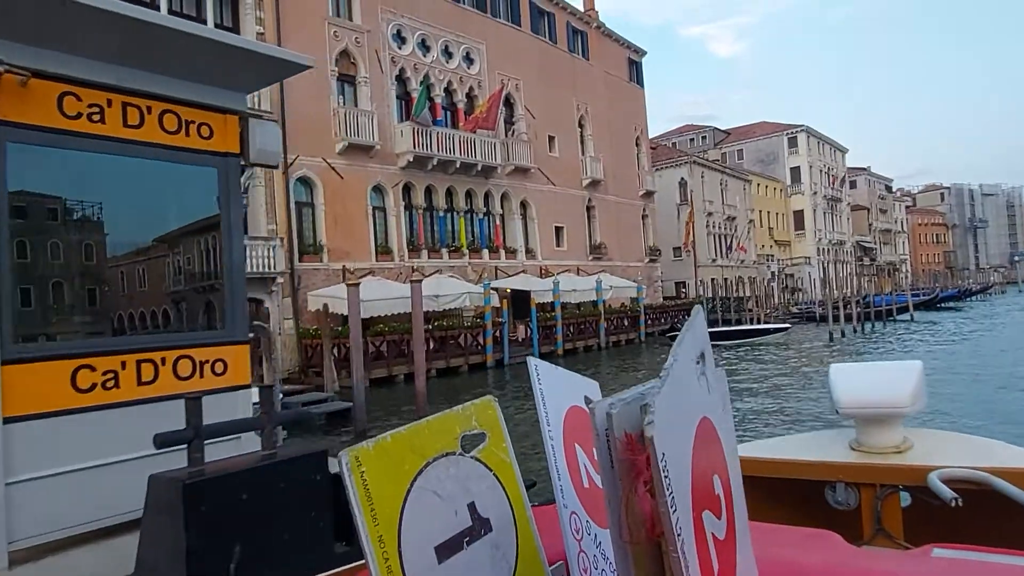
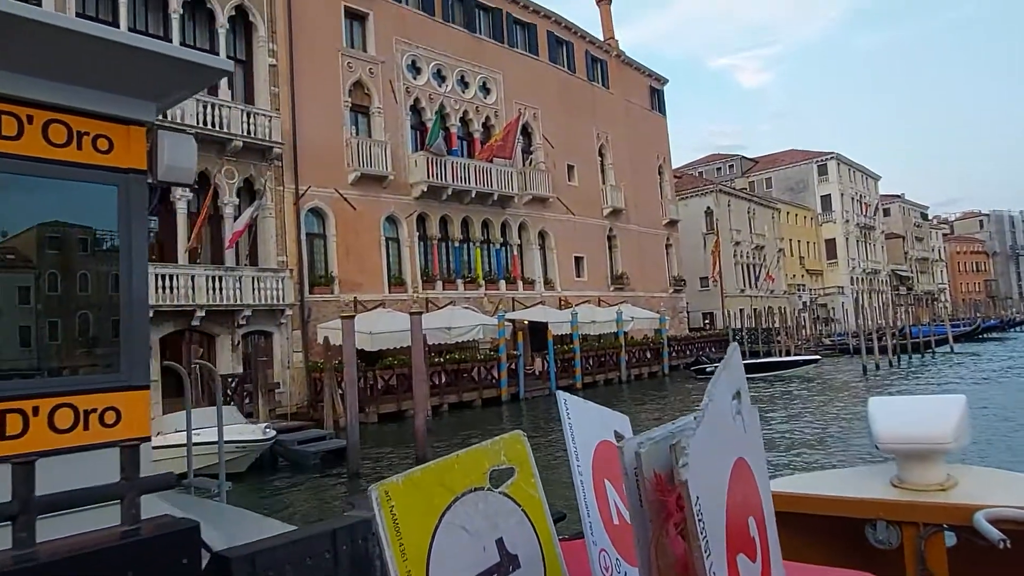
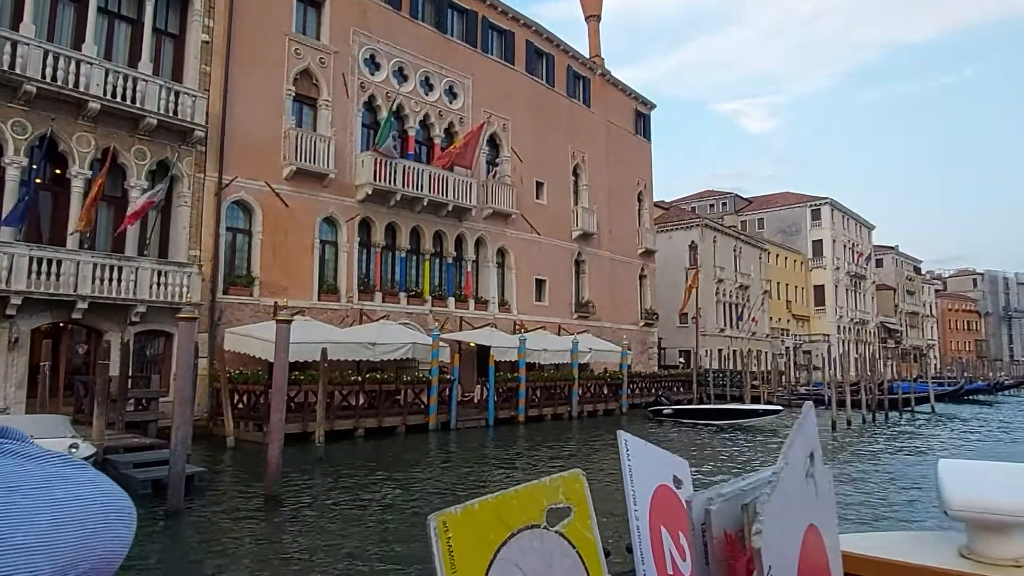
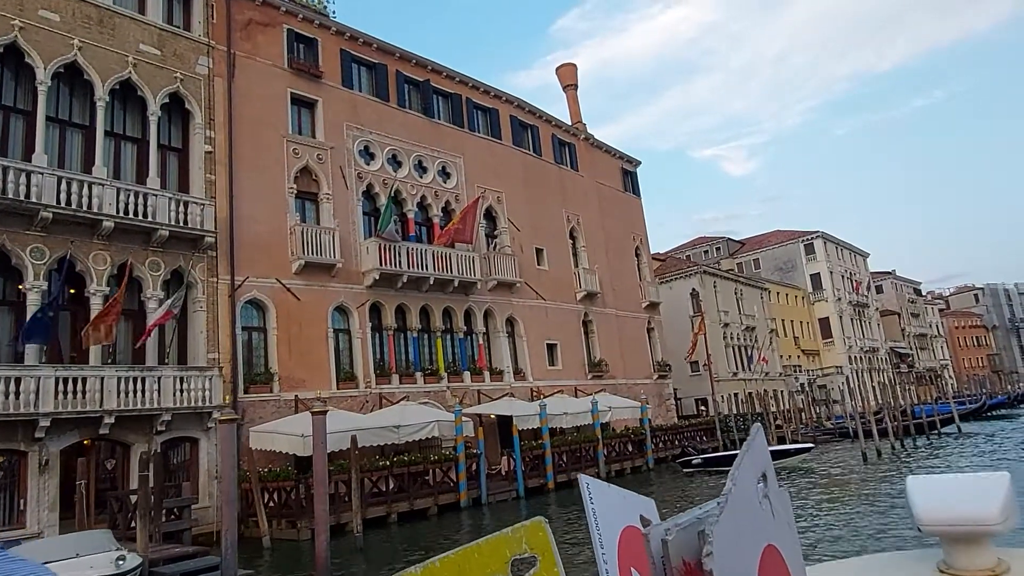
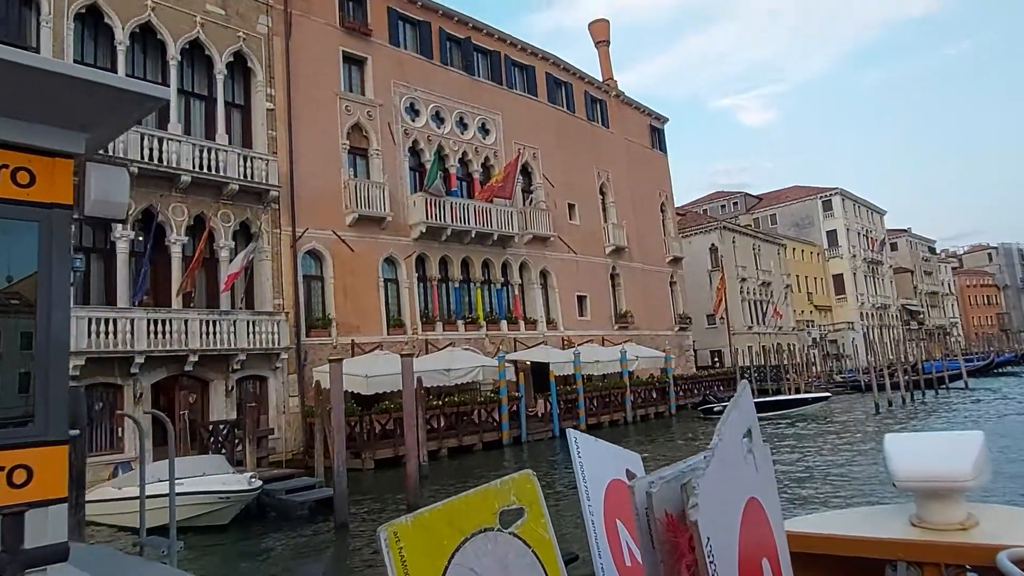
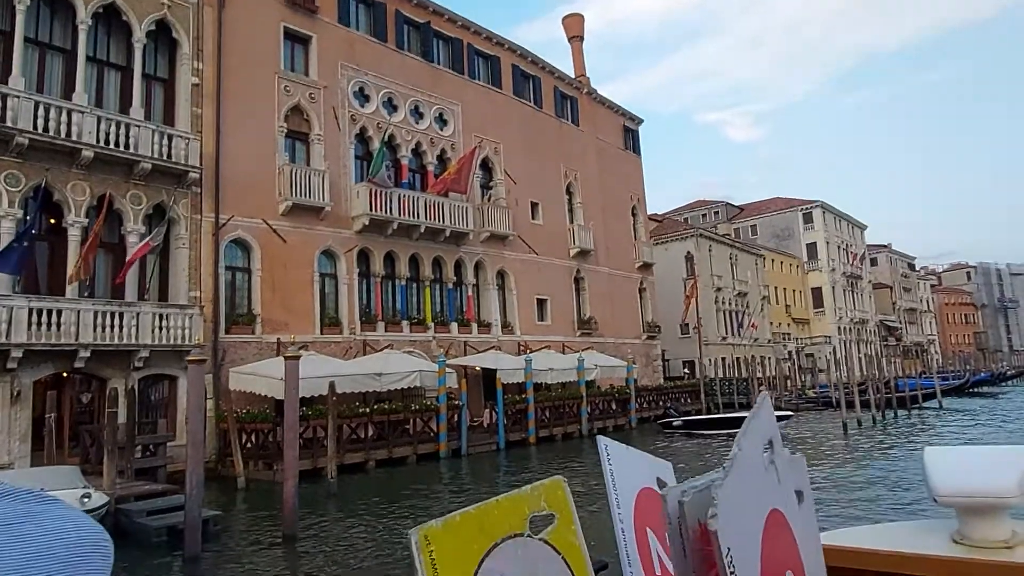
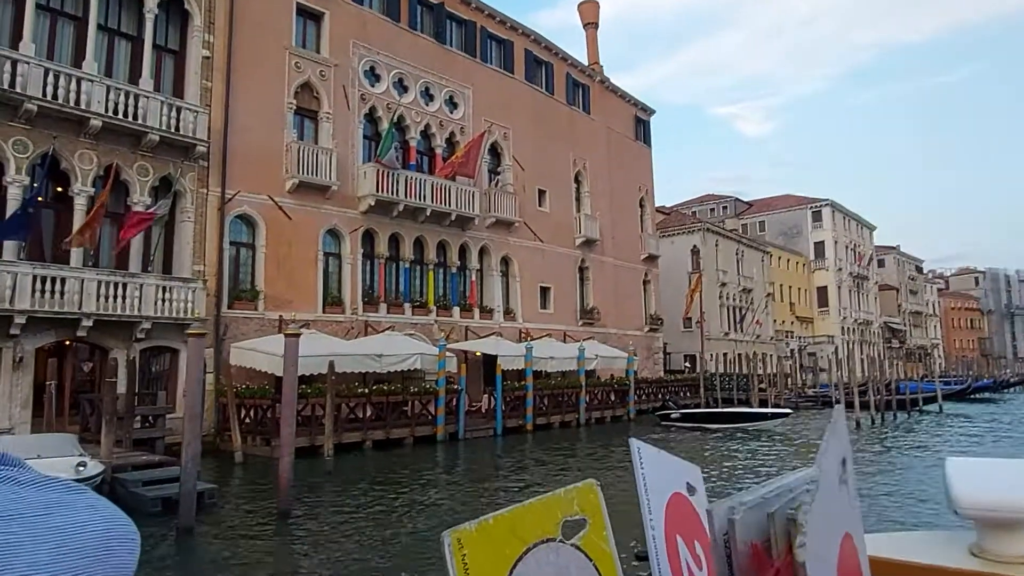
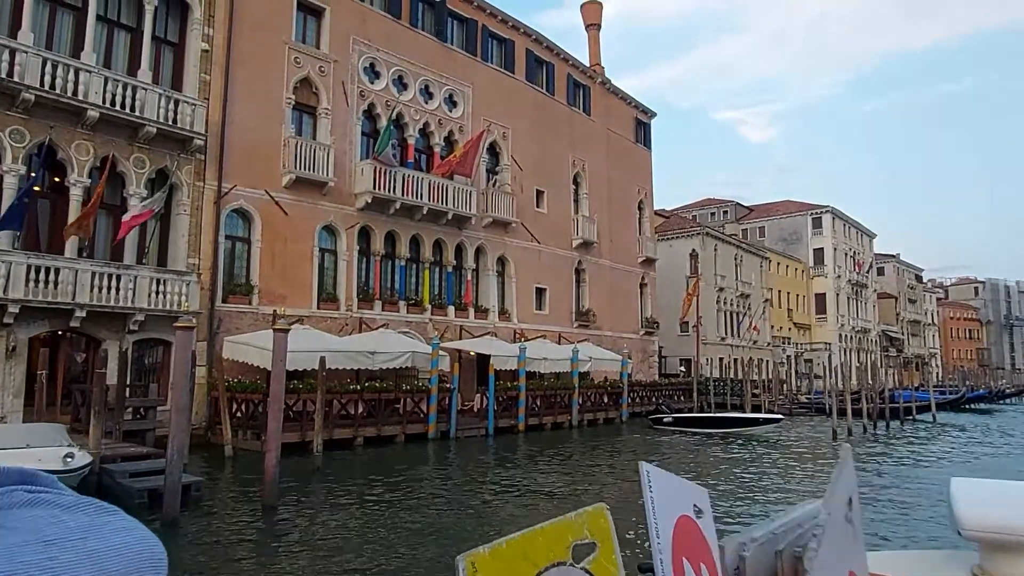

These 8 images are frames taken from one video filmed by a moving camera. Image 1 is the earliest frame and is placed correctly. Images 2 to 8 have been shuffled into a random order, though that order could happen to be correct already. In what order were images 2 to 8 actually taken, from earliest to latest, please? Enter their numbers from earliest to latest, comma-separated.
2, 5, 4, 6, 7, 3, 8
